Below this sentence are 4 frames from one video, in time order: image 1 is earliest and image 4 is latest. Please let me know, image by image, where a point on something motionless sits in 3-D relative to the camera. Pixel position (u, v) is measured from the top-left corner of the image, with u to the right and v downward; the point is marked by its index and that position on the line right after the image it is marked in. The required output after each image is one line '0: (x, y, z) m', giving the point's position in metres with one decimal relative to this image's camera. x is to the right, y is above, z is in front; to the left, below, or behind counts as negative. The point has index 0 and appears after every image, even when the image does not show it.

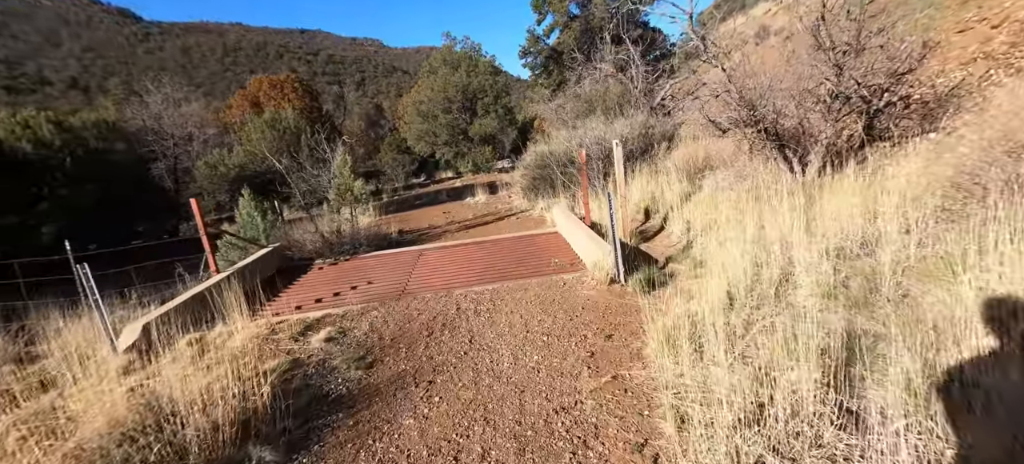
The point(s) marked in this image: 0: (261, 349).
0: (-5.8, -2.7, +10.1) m
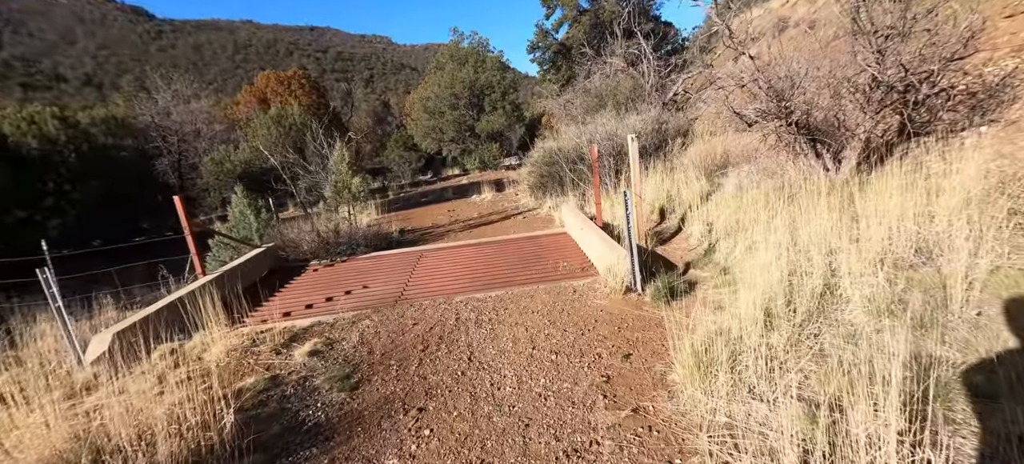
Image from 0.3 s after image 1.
0: (-5.7, -2.7, +9.1) m
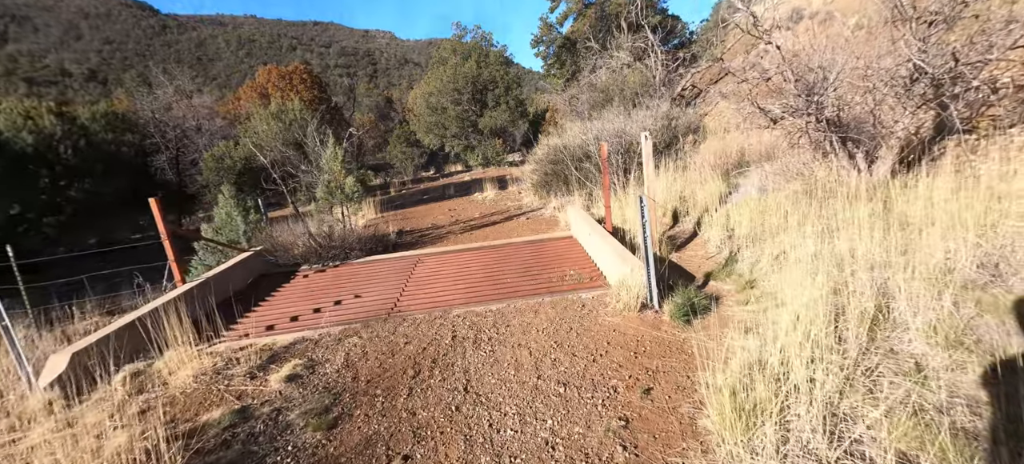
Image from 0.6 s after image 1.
0: (-5.6, -2.9, +8.1) m
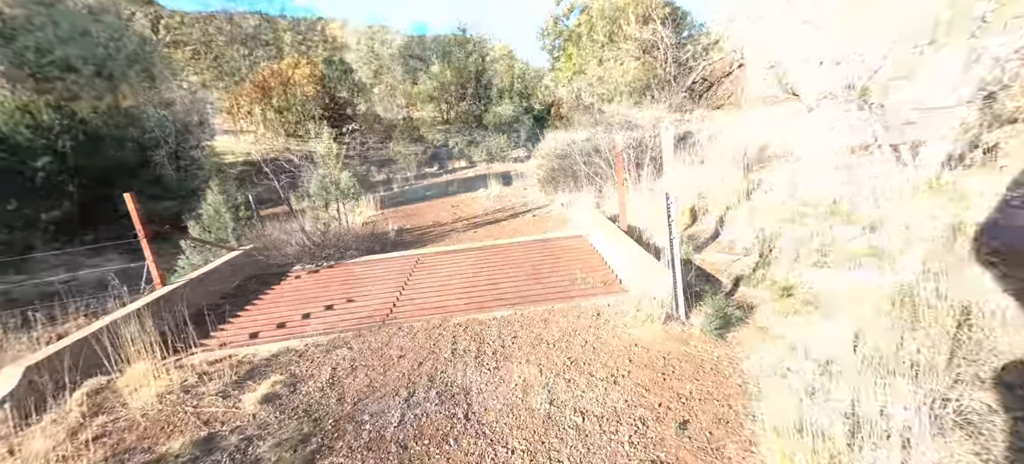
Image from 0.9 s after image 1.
0: (-5.5, -2.9, +7.1) m
